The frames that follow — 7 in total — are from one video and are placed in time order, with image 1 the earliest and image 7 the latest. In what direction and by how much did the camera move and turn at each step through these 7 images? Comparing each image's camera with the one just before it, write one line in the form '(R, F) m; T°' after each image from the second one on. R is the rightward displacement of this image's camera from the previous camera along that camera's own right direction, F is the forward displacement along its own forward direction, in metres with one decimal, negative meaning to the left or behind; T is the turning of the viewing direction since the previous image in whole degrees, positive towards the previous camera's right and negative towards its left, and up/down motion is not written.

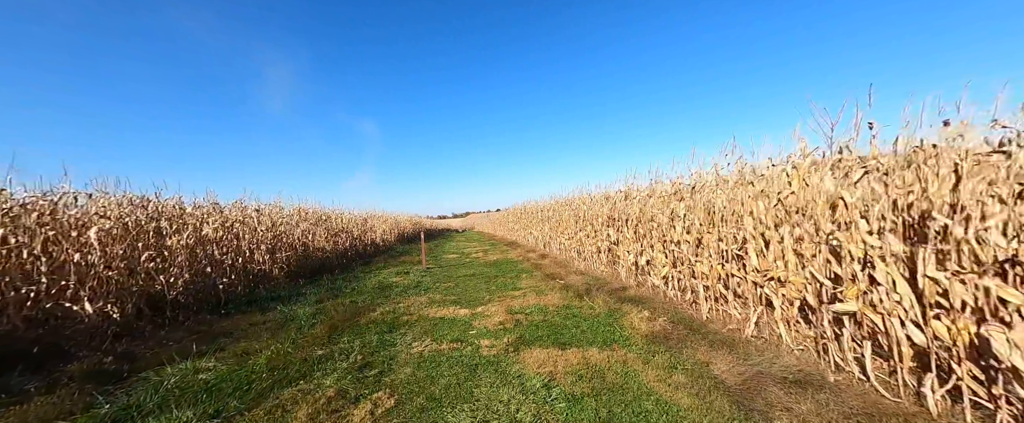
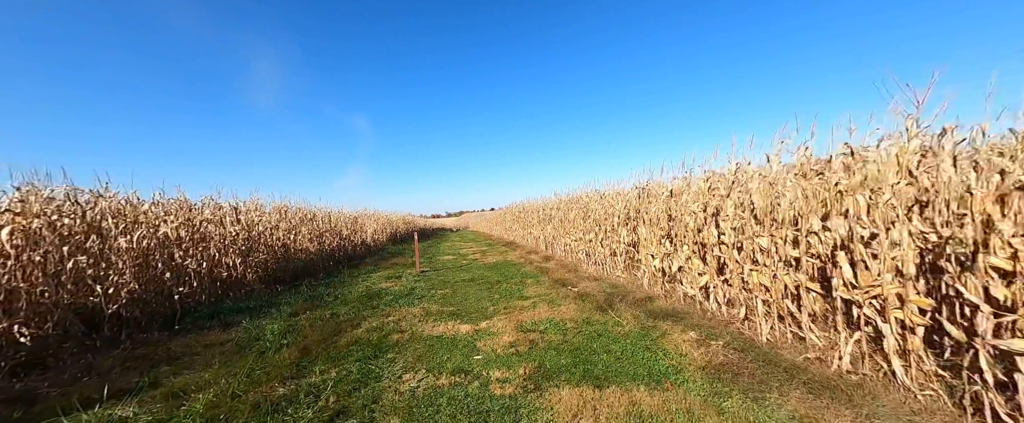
(-0.2, +0.8) m; +1°
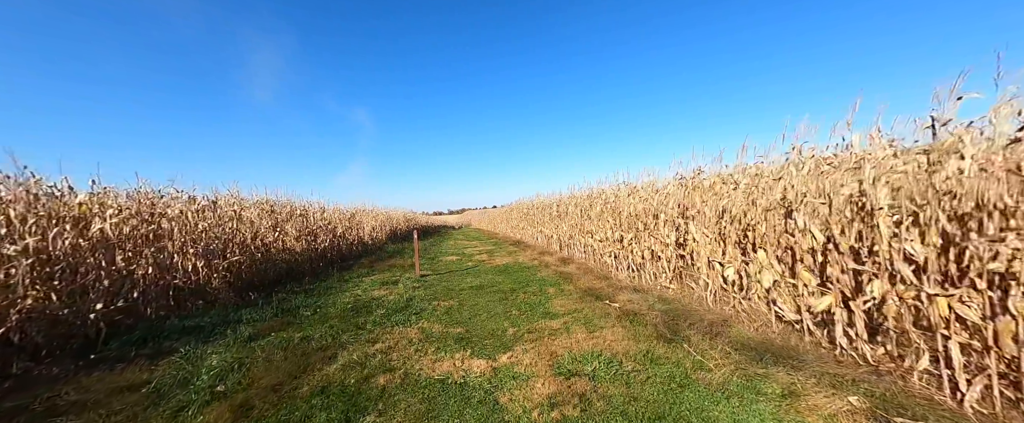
(-0.3, +1.2) m; 0°
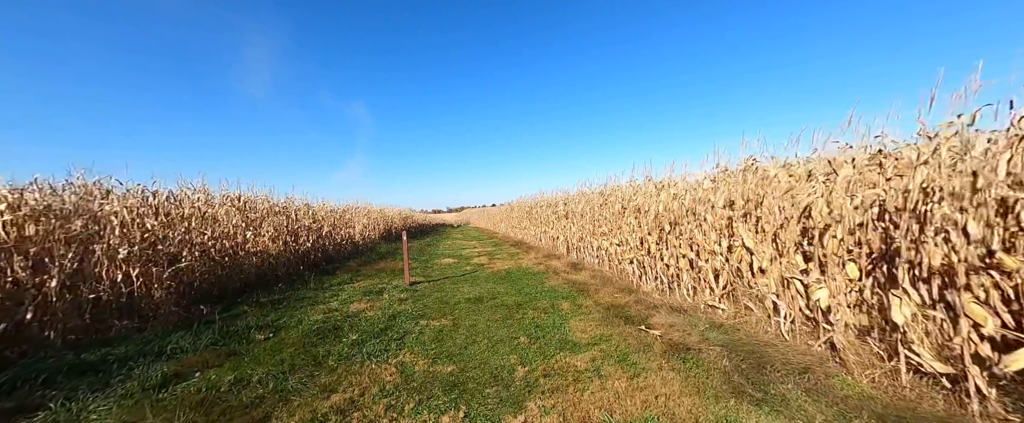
(-0.1, +1.0) m; 0°
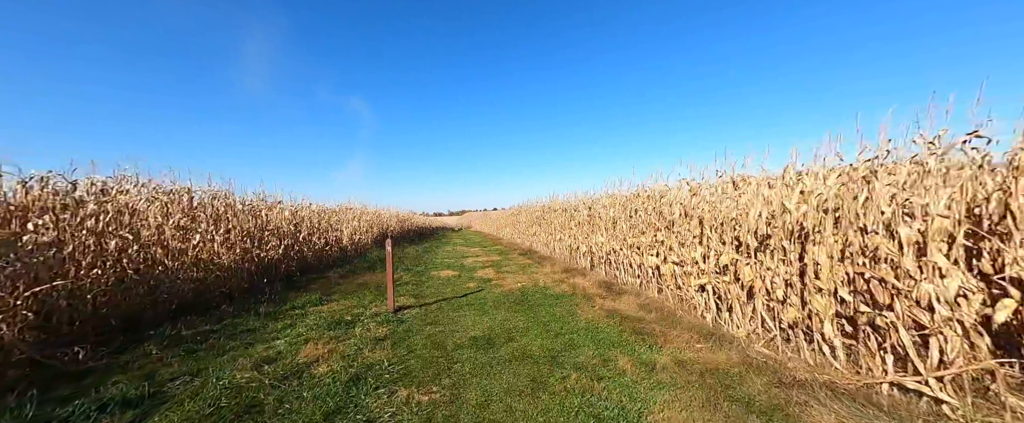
(-0.3, +1.7) m; 0°
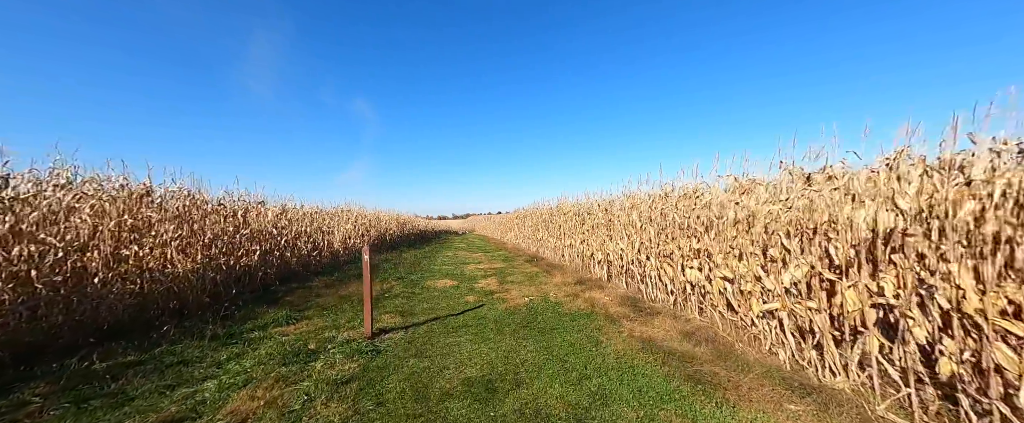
(0.0, +1.0) m; -1°
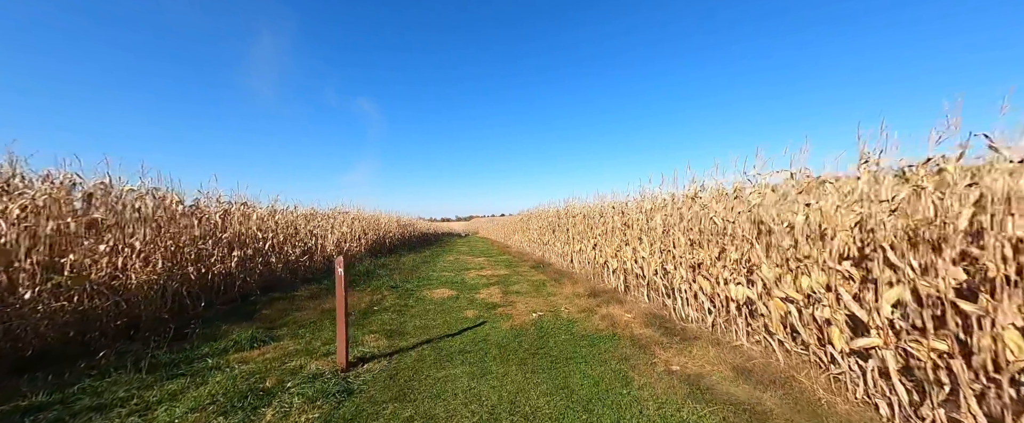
(0.0, +0.8) m; -1°
